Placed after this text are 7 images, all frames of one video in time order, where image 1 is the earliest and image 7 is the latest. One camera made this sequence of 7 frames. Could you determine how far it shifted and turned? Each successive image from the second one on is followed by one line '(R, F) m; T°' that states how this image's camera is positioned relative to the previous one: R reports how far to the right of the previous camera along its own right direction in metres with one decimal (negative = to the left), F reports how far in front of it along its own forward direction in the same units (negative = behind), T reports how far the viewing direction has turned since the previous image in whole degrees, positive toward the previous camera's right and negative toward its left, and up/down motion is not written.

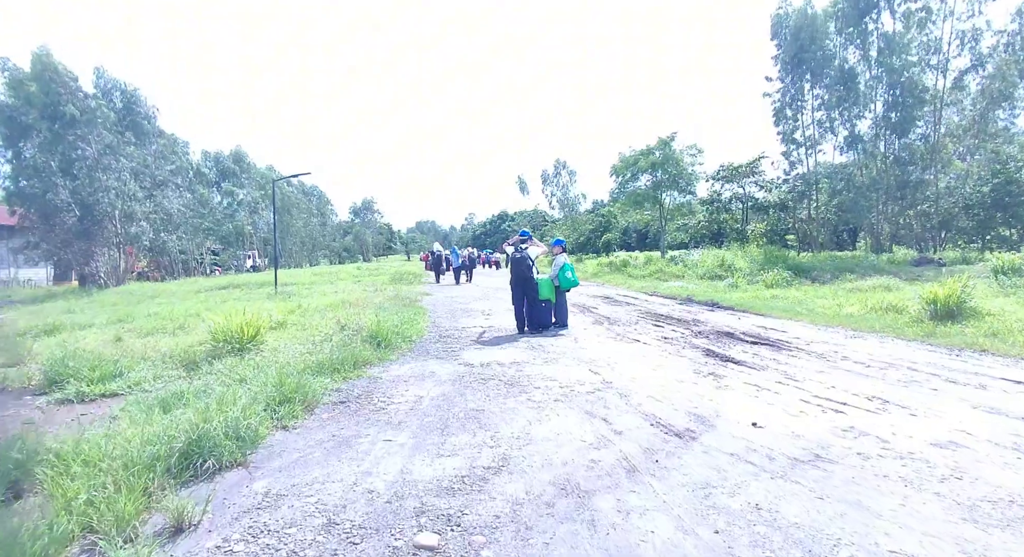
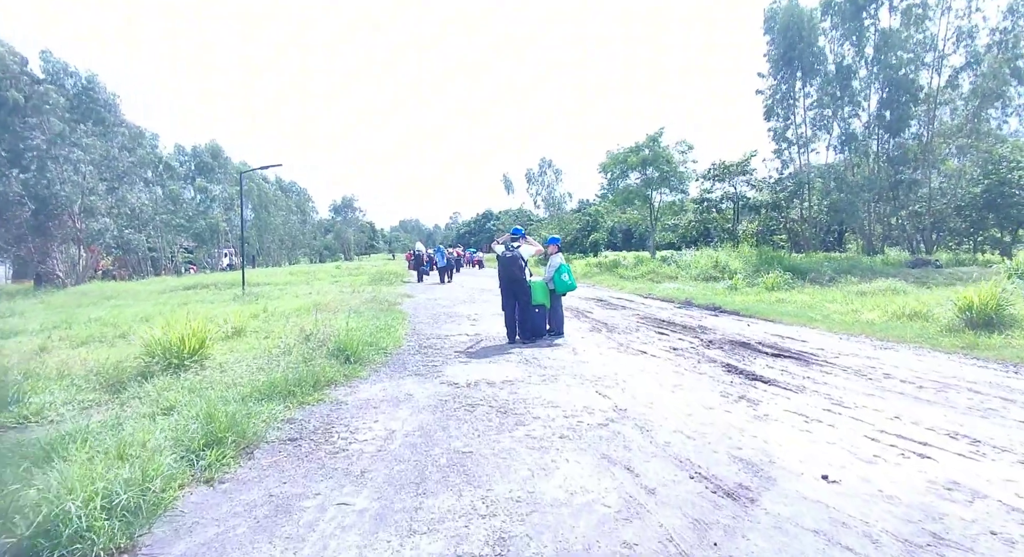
(-0.1, +1.2) m; +2°
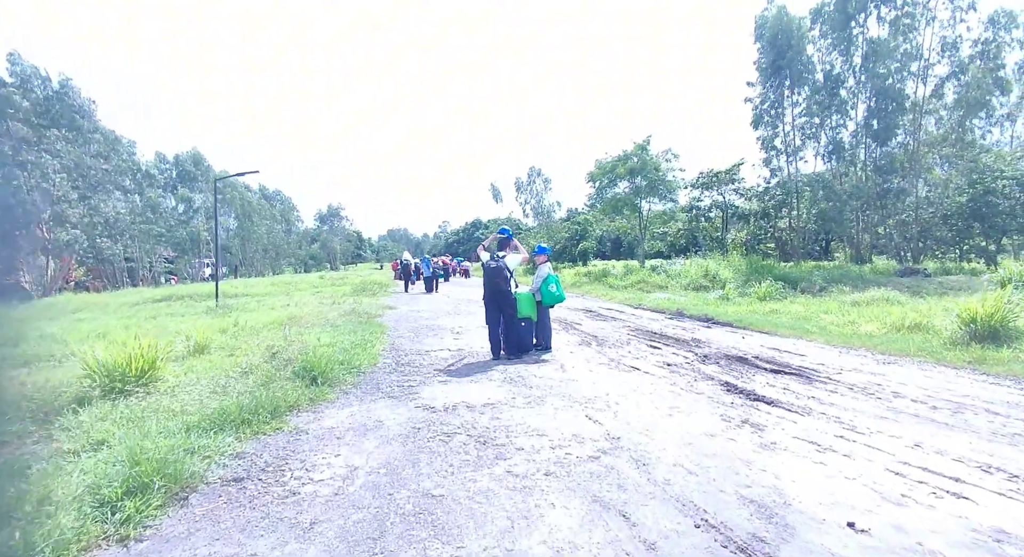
(+0.1, +0.6) m; +1°
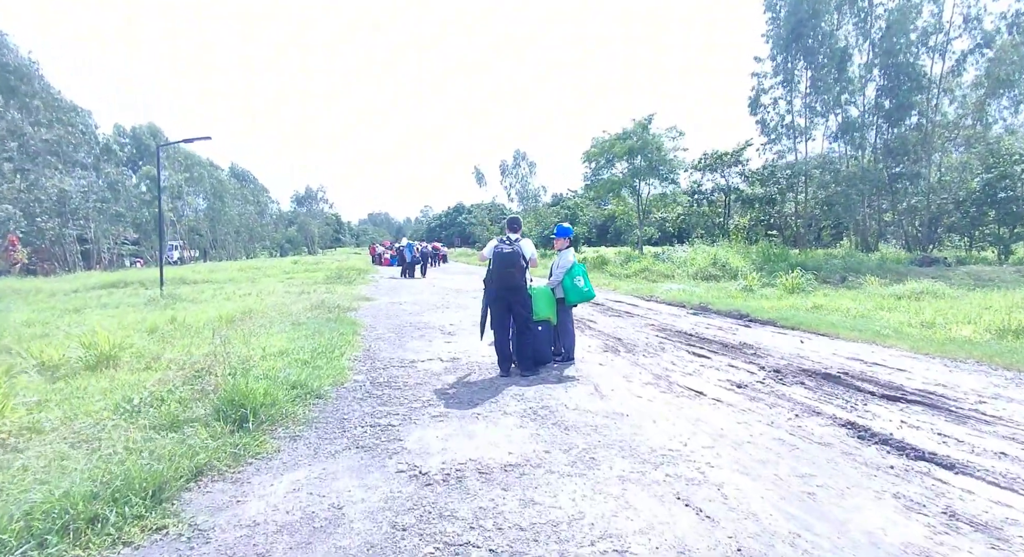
(-0.4, +2.3) m; +2°
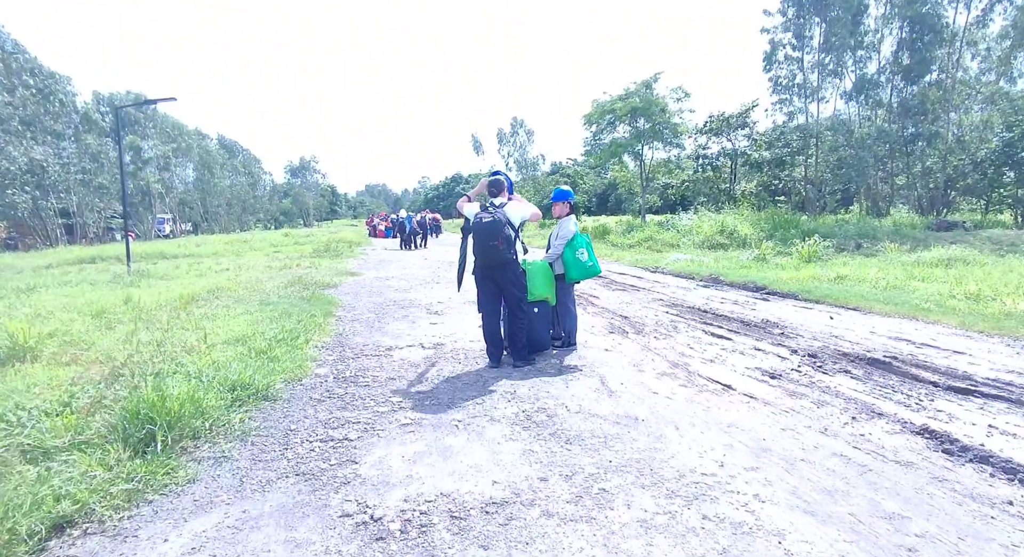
(+0.1, +1.1) m; 0°
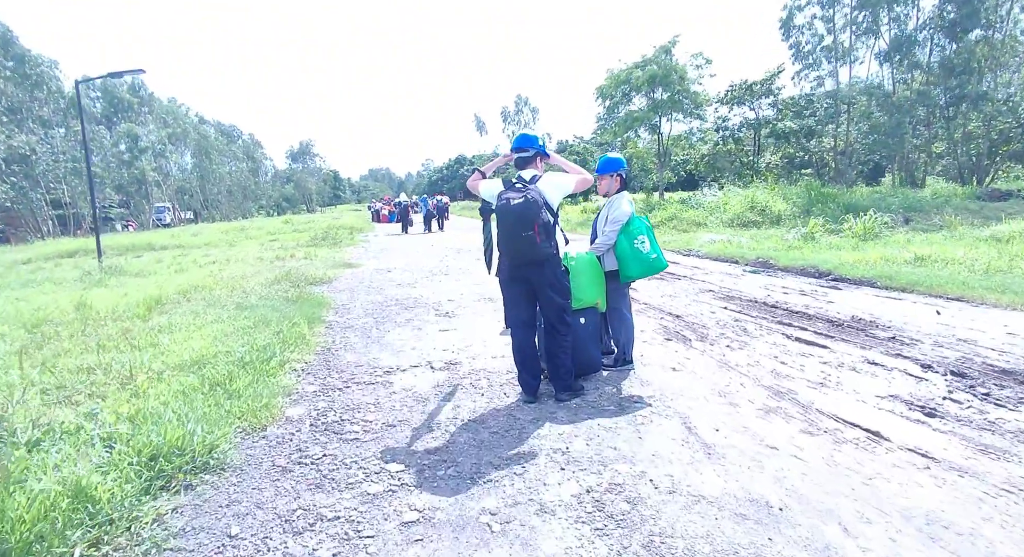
(-0.2, +1.6) m; -1°
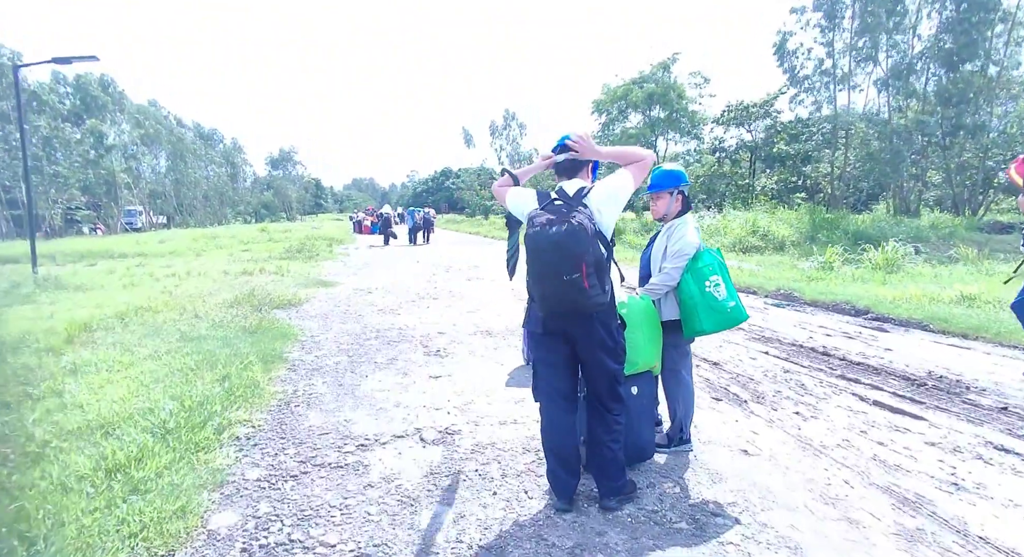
(-0.3, +1.2) m; +2°
